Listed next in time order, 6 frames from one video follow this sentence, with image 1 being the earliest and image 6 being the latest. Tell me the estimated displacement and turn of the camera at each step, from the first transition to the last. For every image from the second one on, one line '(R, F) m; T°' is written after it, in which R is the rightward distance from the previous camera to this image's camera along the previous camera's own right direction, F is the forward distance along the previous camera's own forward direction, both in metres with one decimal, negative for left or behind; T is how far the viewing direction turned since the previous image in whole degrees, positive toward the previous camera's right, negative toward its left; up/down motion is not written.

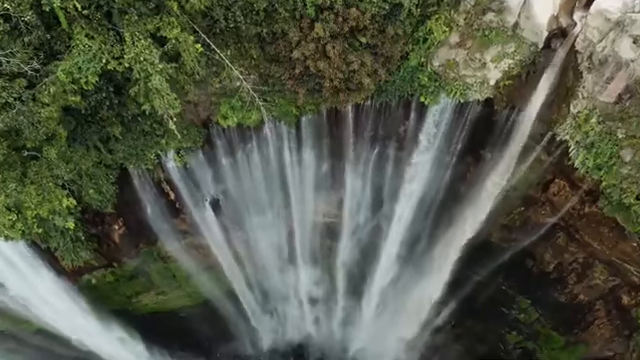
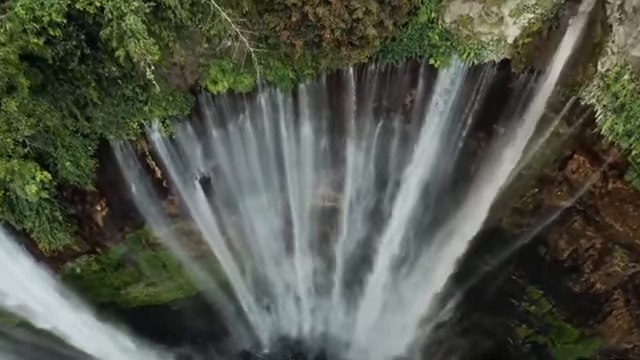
(0.0, +0.7) m; 0°
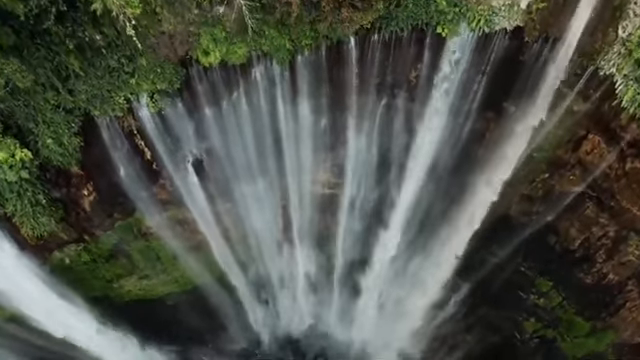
(0.0, +0.4) m; 0°
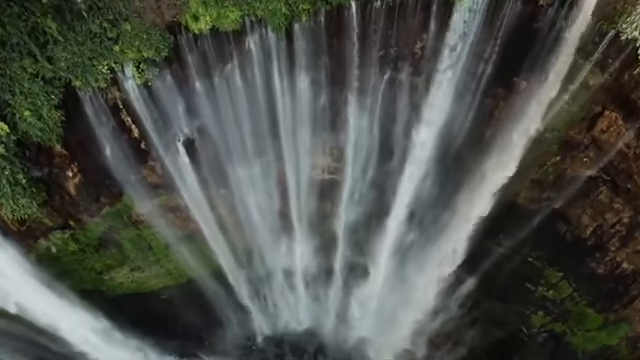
(0.0, +0.5) m; 0°
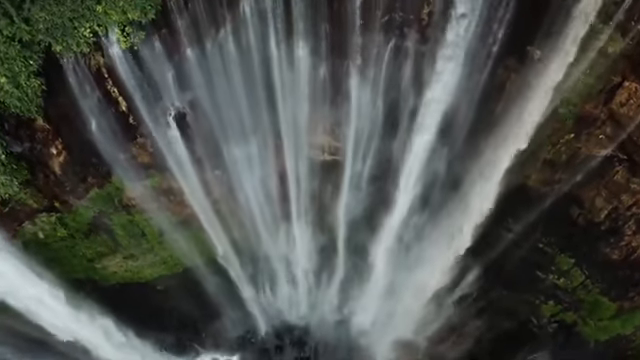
(0.0, +0.4) m; 0°
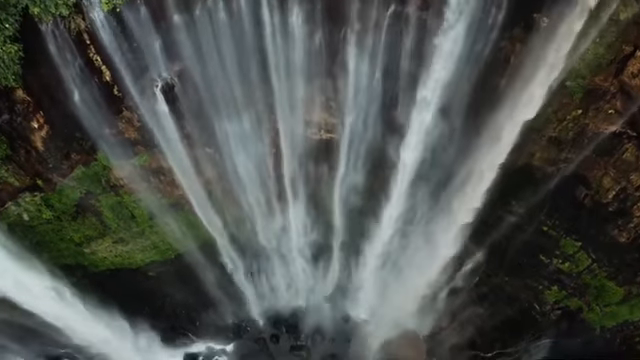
(0.0, +0.4) m; 0°
